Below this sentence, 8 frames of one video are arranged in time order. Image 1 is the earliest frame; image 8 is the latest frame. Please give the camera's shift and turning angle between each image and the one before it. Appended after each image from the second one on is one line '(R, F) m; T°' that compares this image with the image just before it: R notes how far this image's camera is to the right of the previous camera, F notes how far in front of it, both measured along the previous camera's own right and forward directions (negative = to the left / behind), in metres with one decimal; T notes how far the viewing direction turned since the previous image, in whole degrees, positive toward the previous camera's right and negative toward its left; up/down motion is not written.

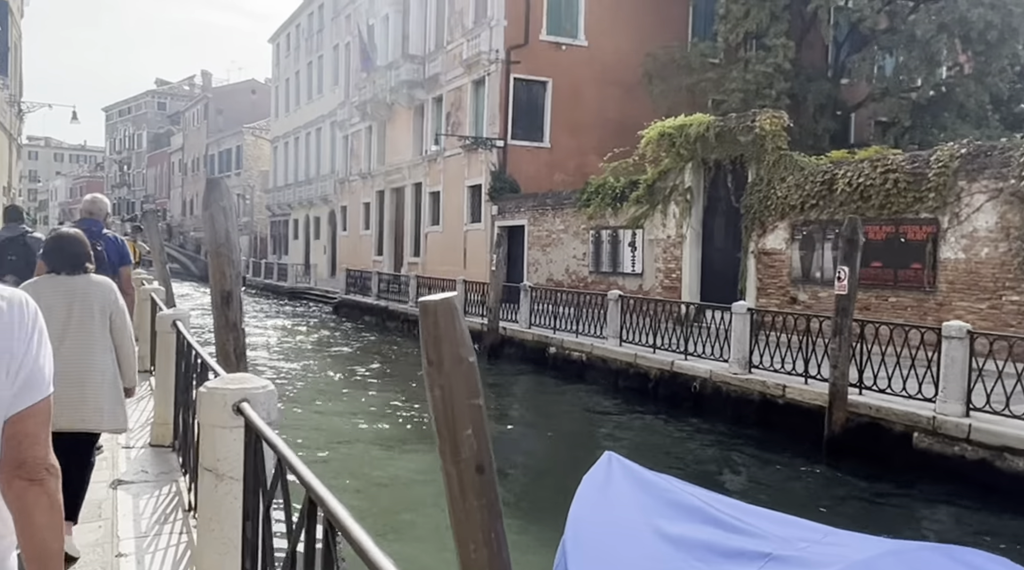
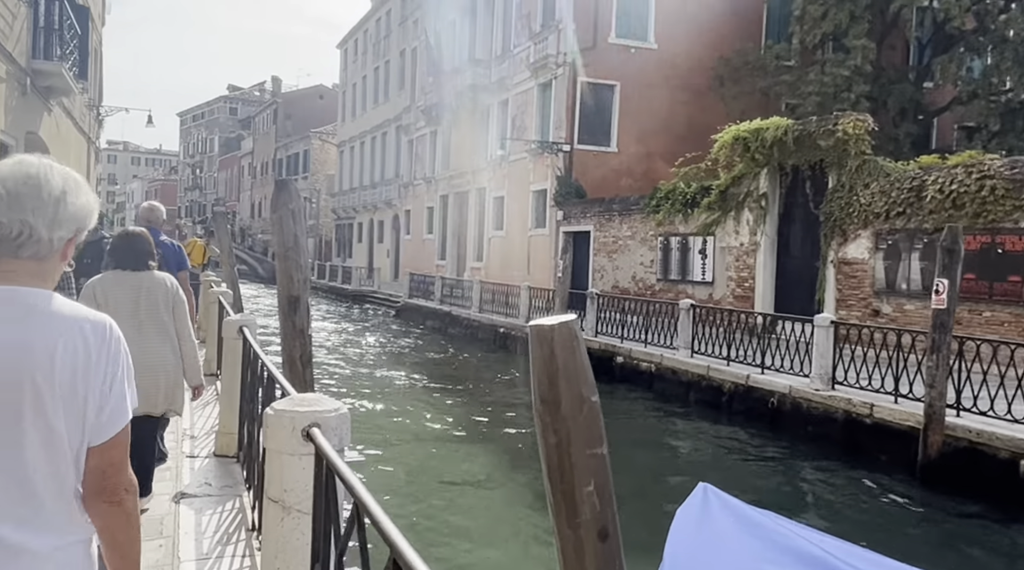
(-0.1, +0.3) m; -4°
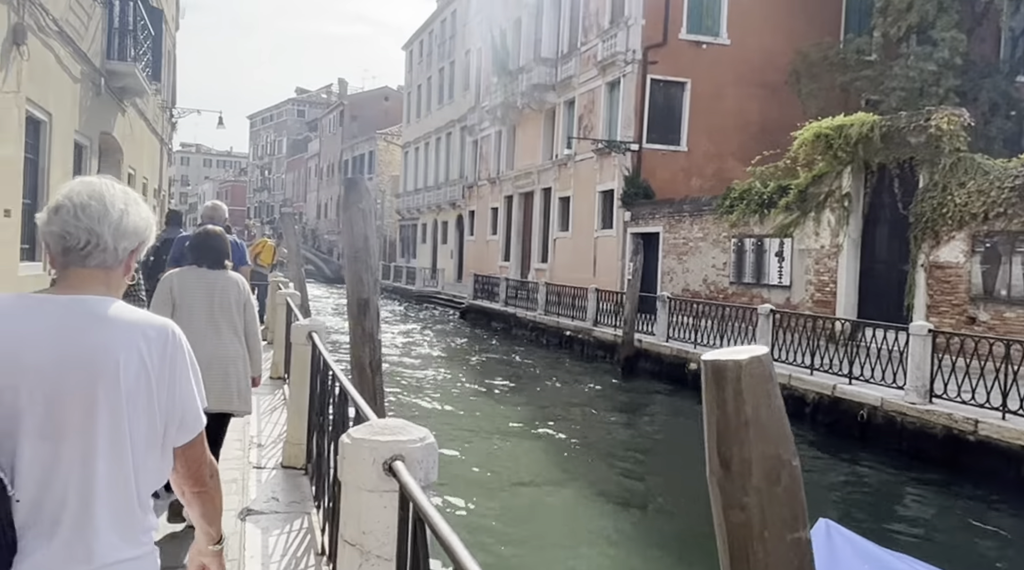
(-0.1, +0.3) m; -4°
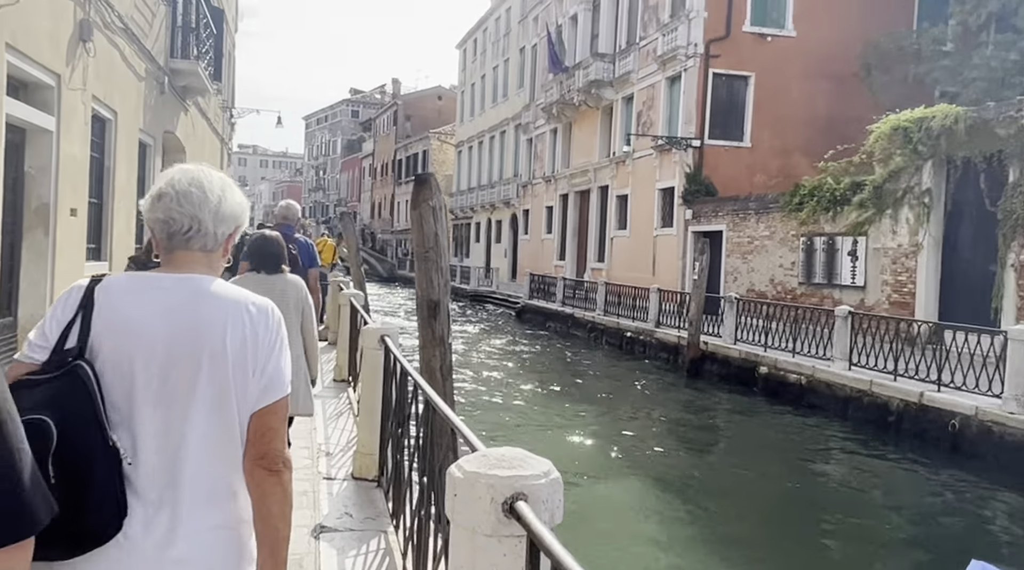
(-0.2, +0.3) m; -3°
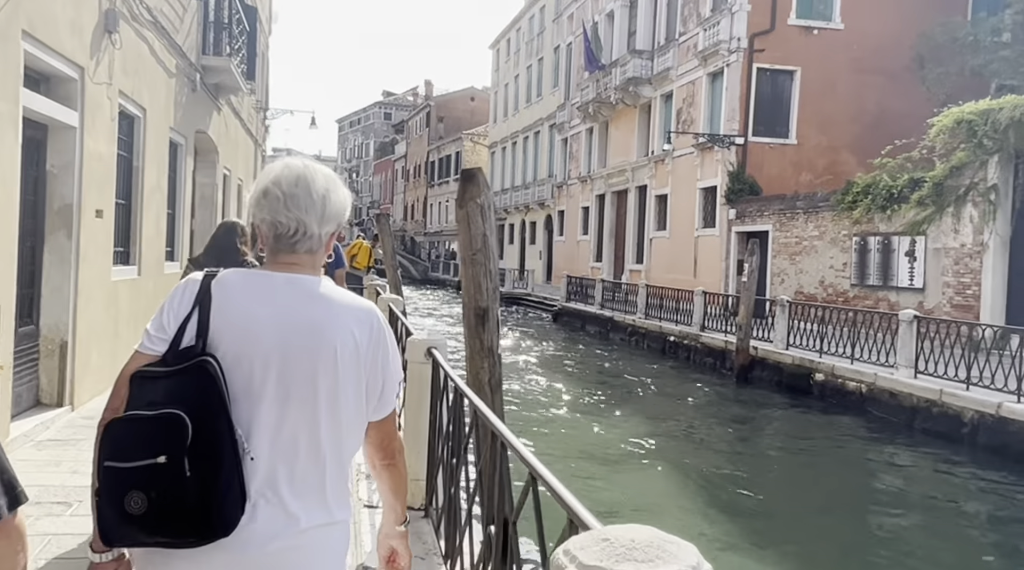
(-0.1, +0.5) m; -2°
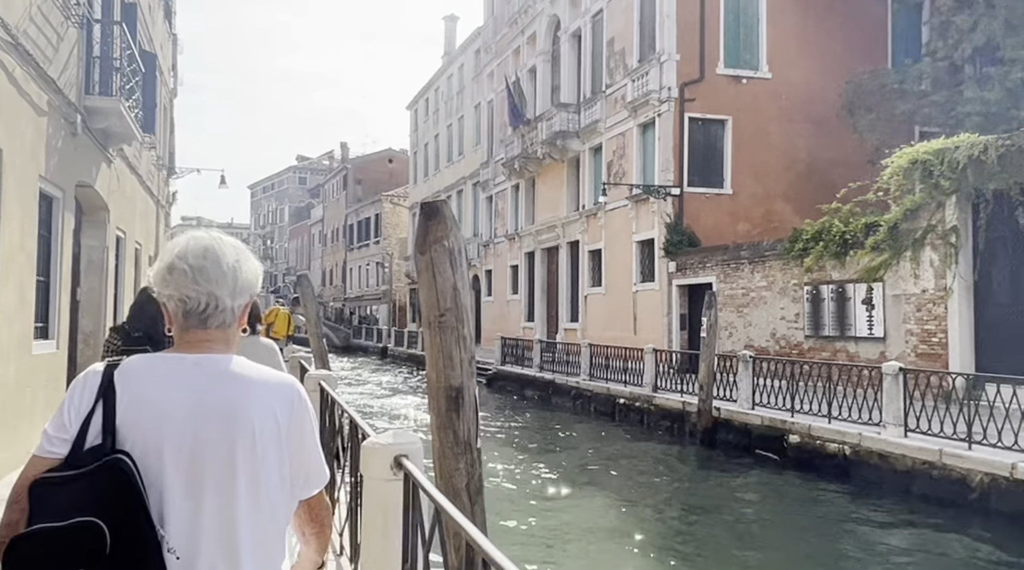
(-0.3, +1.3) m; +5°
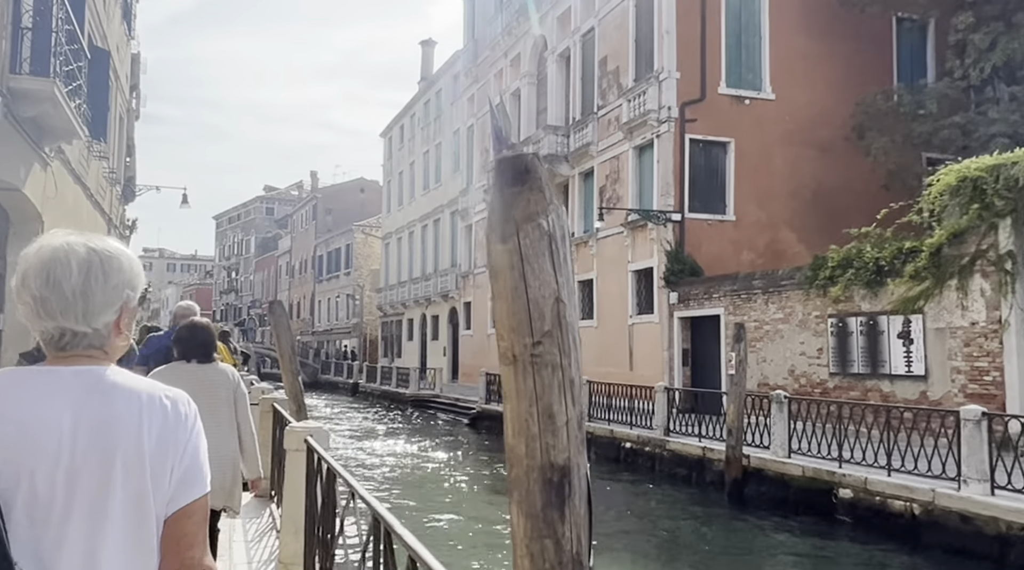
(-0.5, +1.6) m; +2°
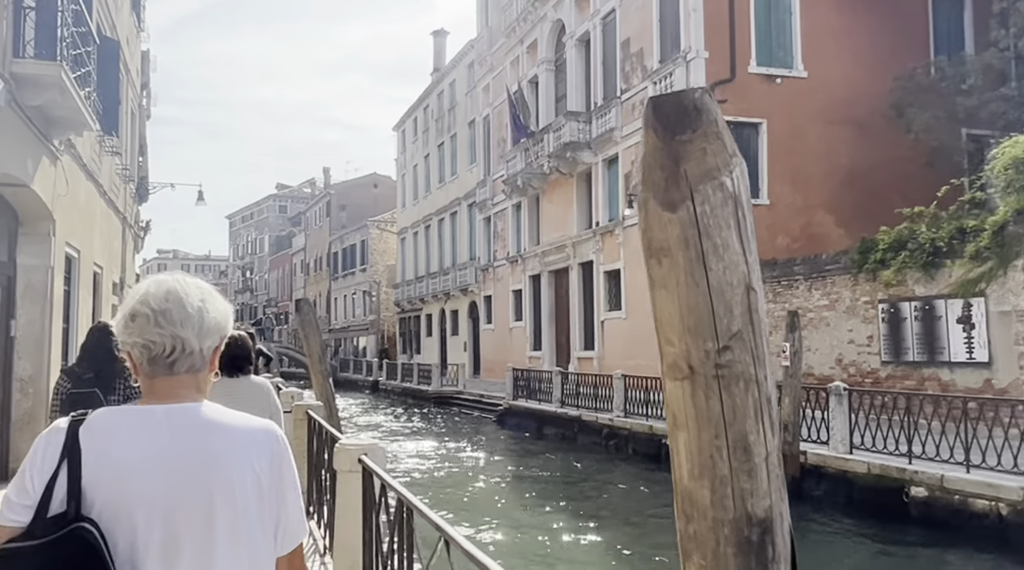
(-0.3, +0.6) m; -1°
